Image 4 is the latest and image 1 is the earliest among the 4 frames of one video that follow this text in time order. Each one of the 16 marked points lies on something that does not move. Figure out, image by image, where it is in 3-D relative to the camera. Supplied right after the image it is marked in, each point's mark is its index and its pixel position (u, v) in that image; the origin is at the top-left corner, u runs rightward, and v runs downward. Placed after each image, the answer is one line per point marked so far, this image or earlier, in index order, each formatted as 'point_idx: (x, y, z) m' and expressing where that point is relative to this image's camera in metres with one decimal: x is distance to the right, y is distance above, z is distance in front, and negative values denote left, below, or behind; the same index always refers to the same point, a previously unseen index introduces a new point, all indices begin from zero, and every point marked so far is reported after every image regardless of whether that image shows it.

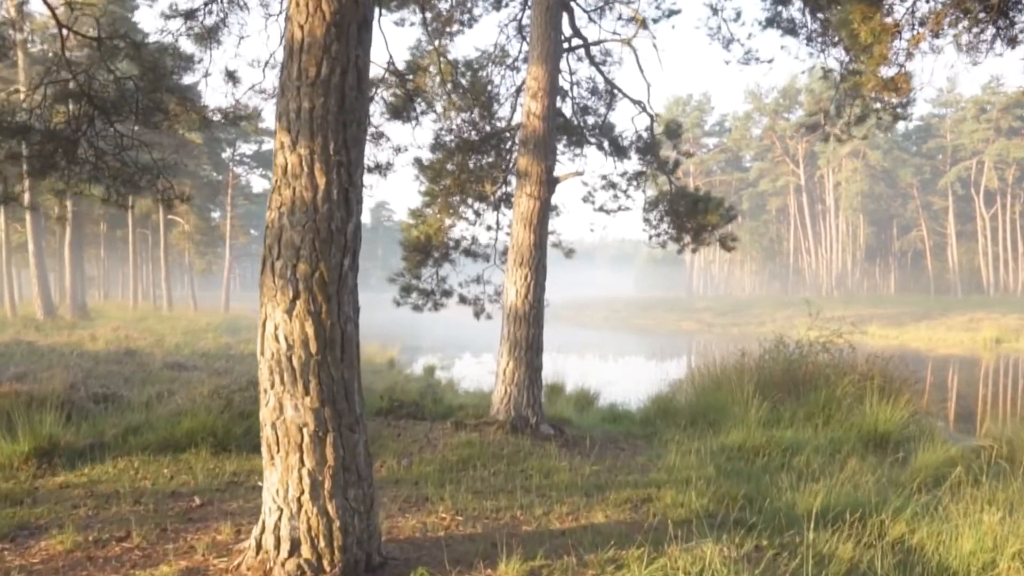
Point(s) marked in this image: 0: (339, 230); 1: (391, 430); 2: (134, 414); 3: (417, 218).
0: (-0.7, +0.2, +3.3) m
1: (-1.1, -1.3, +7.2) m
2: (-3.5, -1.2, +7.2) m
3: (-1.1, +0.8, +9.0) m
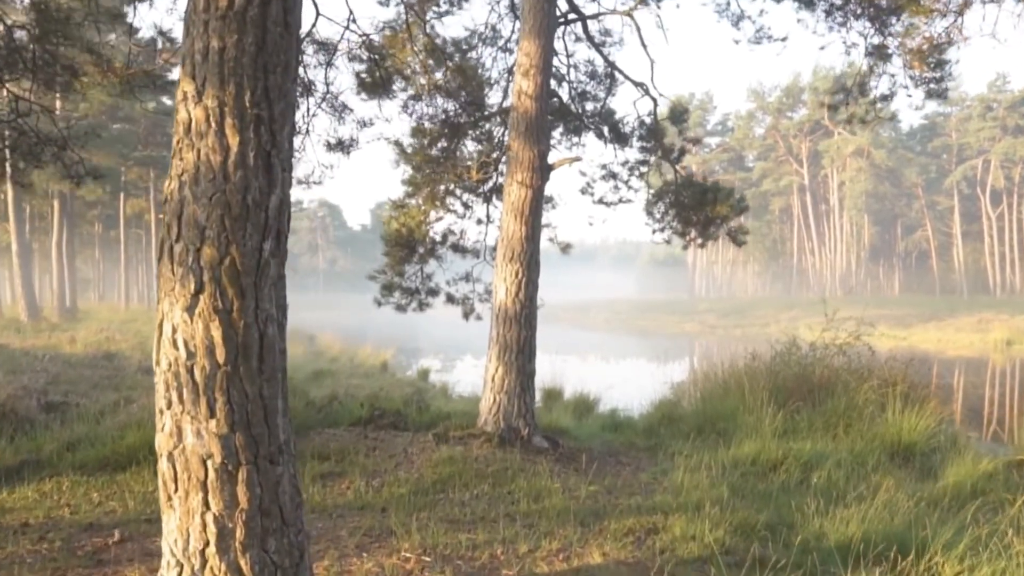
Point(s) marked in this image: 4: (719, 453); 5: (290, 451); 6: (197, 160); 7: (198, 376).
0: (-0.8, +0.3, +2.5) m
1: (-1.2, -1.3, +6.5) m
2: (-3.6, -1.1, +6.5) m
3: (-1.2, +0.8, +8.3) m
4: (+1.9, -1.5, +7.1) m
5: (-0.7, -0.5, +2.6) m
6: (-1.0, +0.4, +2.5) m
7: (-1.0, -0.3, +2.5) m
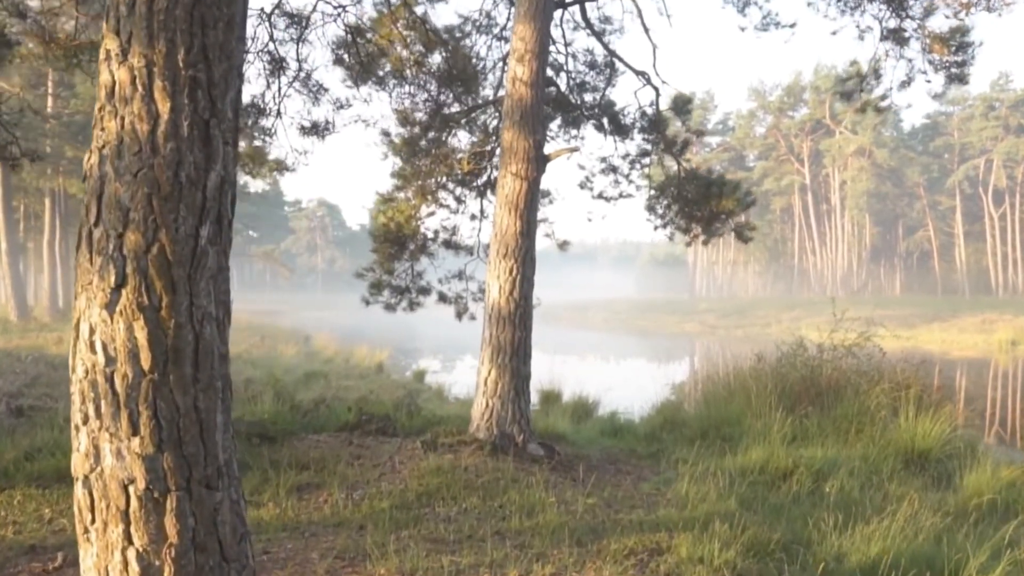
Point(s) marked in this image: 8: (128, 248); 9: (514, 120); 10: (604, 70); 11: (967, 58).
0: (-0.9, +0.3, +2.1) m
1: (-1.3, -1.3, +6.1) m
2: (-3.6, -1.1, +6.1) m
3: (-1.2, +0.9, +7.9) m
4: (+1.8, -1.5, +6.7) m
5: (-0.8, -0.5, +2.2) m
6: (-1.1, +0.4, +2.1) m
7: (-1.0, -0.3, +2.1) m
8: (-1.0, +0.1, +2.1) m
9: (0.0, +1.4, +6.6) m
10: (+1.0, +2.5, +8.9) m
11: (+3.4, +1.7, +5.8) m
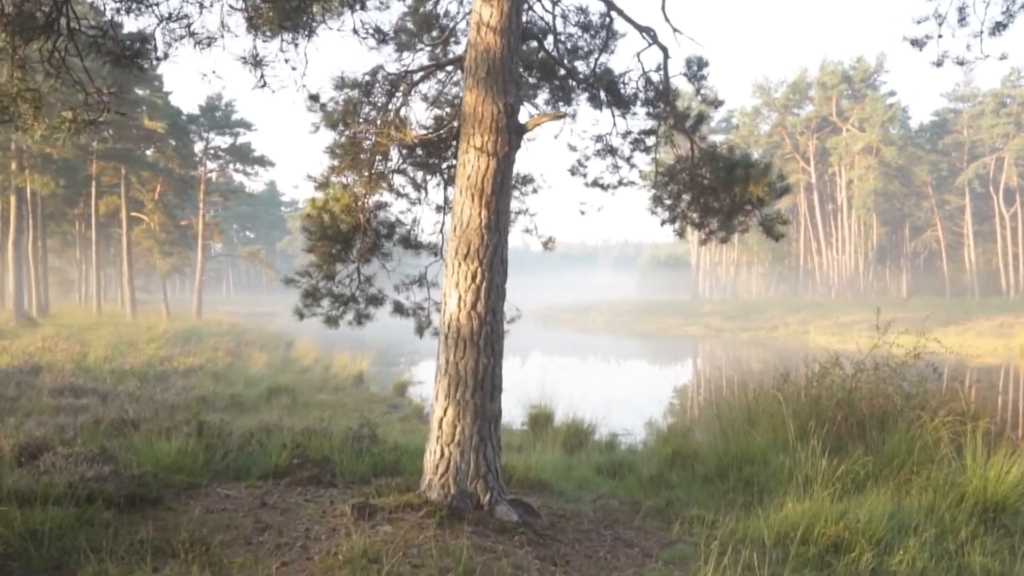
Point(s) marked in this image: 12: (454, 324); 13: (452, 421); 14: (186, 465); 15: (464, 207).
0: (-1.1, +0.2, +0.6) m
1: (-1.5, -1.3, +4.5) m
2: (-3.8, -1.2, +4.5) m
3: (-1.5, +0.8, +6.3) m
4: (+1.6, -1.5, +5.1) m
5: (-1.0, -0.6, +0.6) m
6: (-1.3, +0.4, +0.6) m
7: (-1.3, -0.3, +0.5) m
8: (-1.3, 0.0, +0.5) m
9: (-0.2, +1.3, +5.0) m
10: (+0.8, +2.4, +7.4) m
11: (+3.1, +1.6, +4.2) m
12: (-0.4, -0.2, +4.9) m
13: (-0.4, -0.8, +4.8) m
14: (-2.4, -1.3, +5.9) m
15: (-0.3, +0.5, +5.0) m
